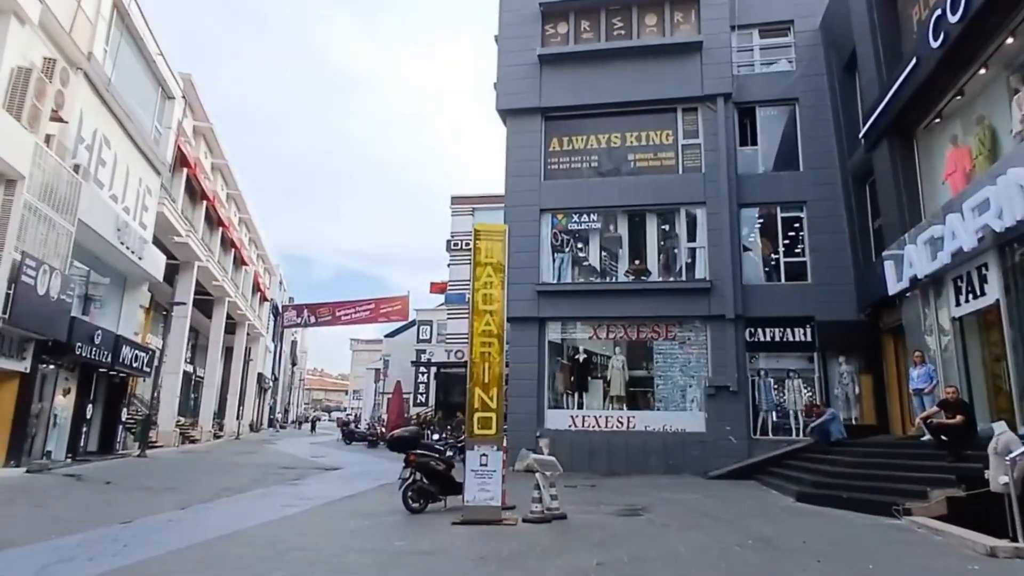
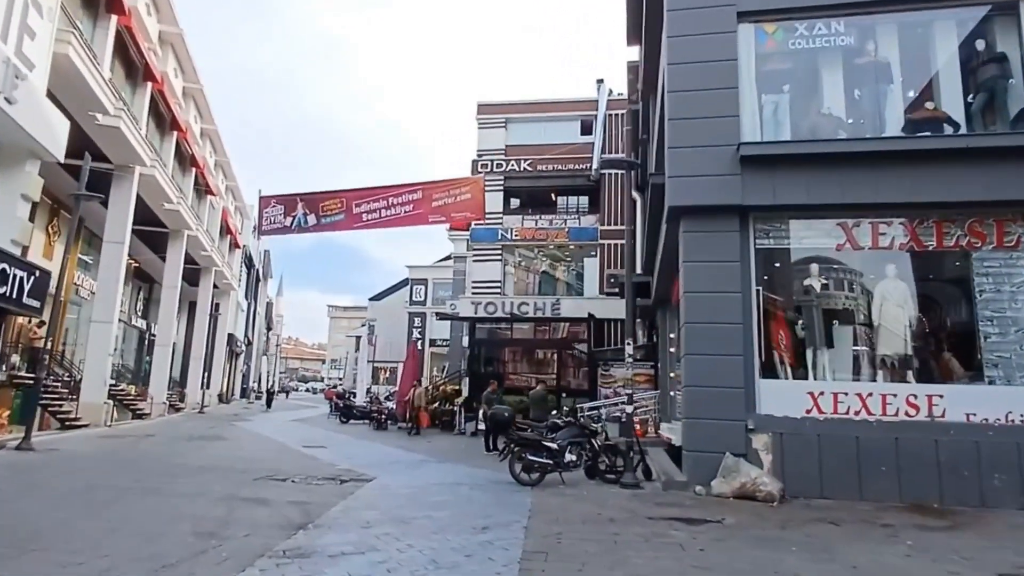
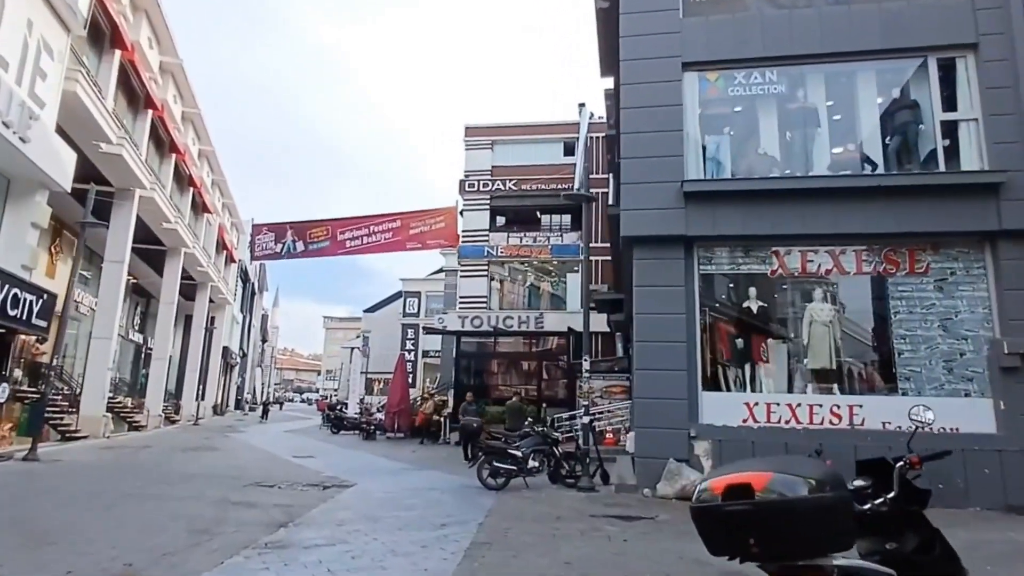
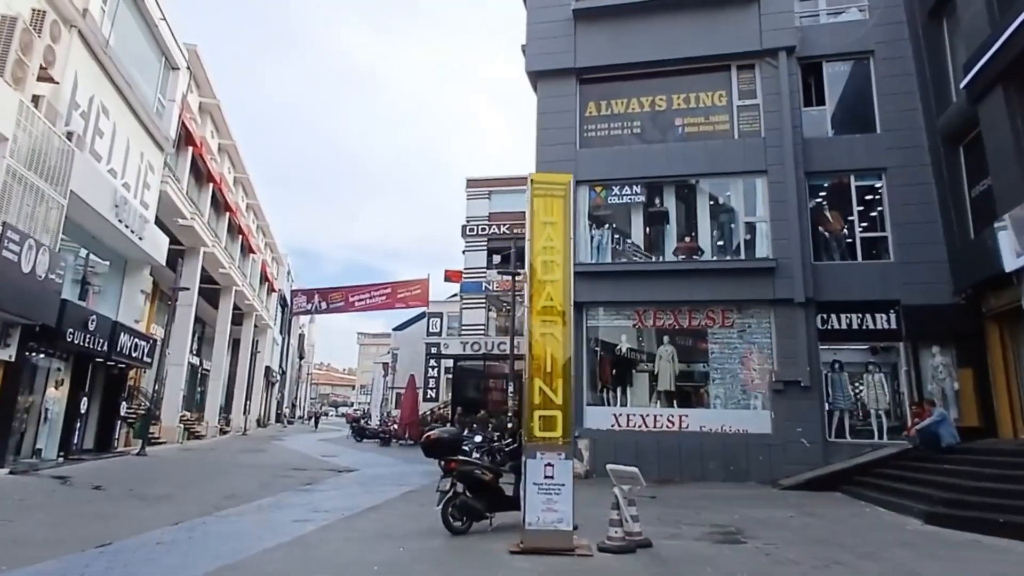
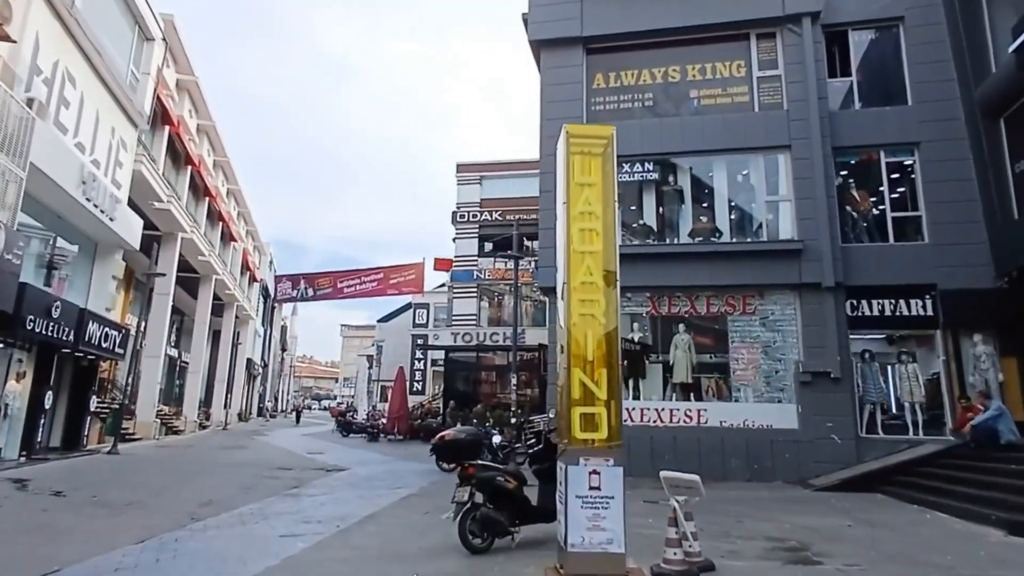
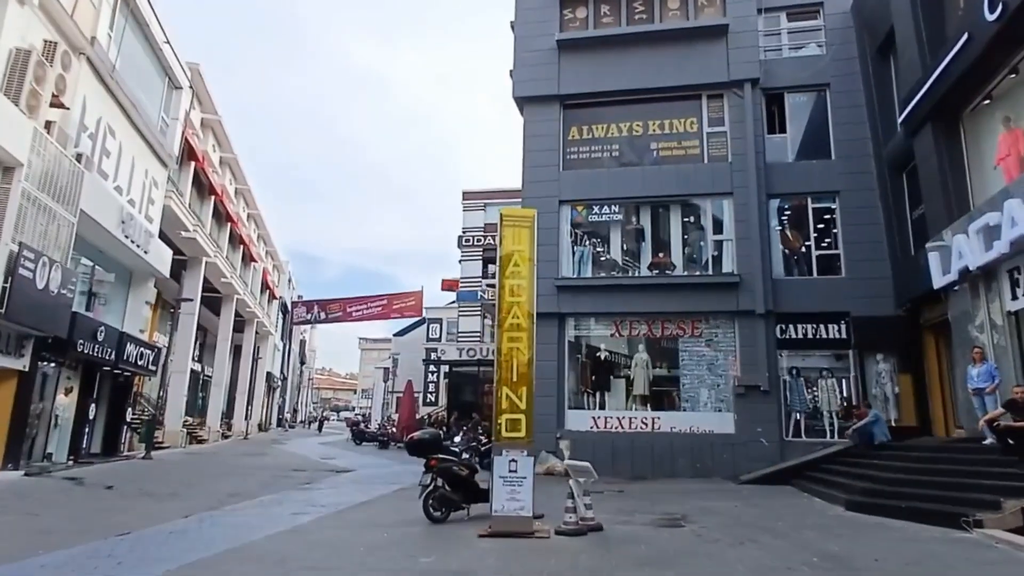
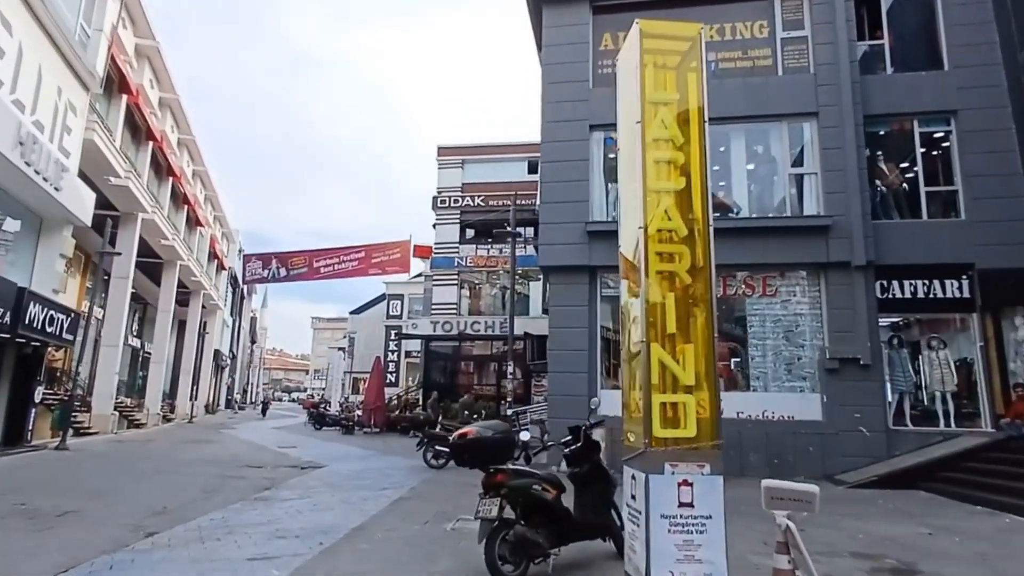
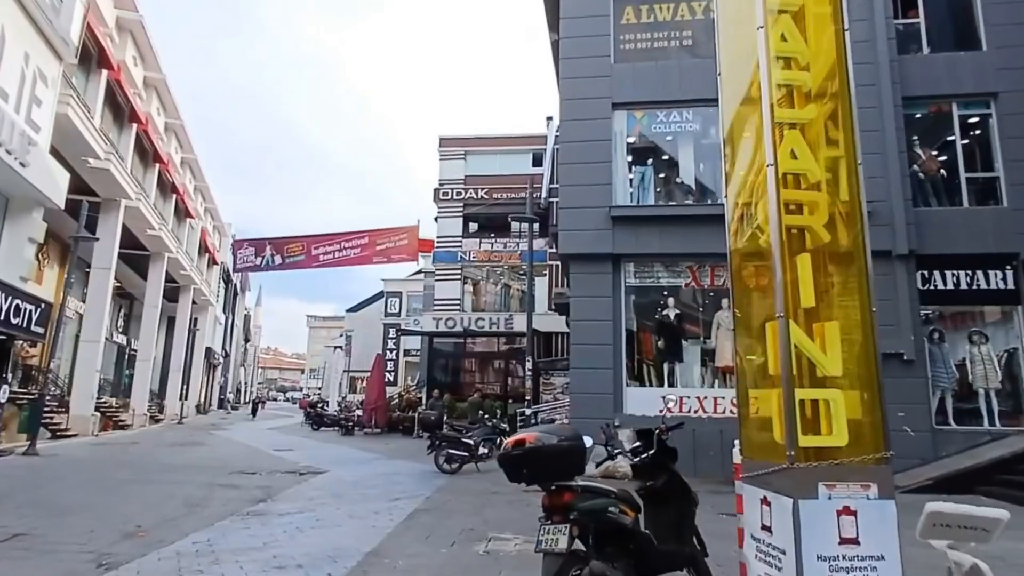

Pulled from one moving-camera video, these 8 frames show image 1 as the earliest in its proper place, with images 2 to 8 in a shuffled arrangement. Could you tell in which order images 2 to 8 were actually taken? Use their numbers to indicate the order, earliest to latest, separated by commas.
6, 4, 5, 7, 8, 3, 2
